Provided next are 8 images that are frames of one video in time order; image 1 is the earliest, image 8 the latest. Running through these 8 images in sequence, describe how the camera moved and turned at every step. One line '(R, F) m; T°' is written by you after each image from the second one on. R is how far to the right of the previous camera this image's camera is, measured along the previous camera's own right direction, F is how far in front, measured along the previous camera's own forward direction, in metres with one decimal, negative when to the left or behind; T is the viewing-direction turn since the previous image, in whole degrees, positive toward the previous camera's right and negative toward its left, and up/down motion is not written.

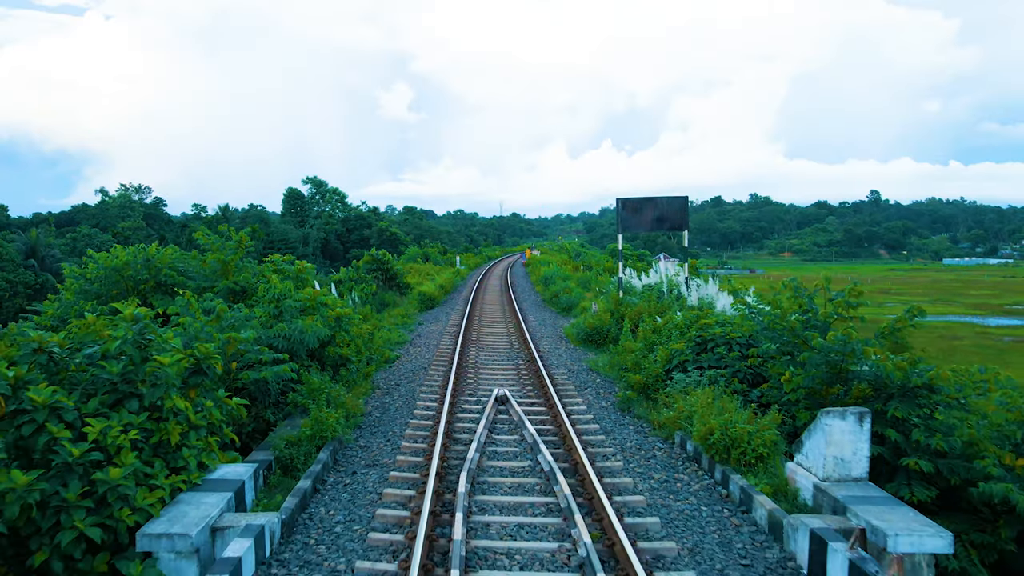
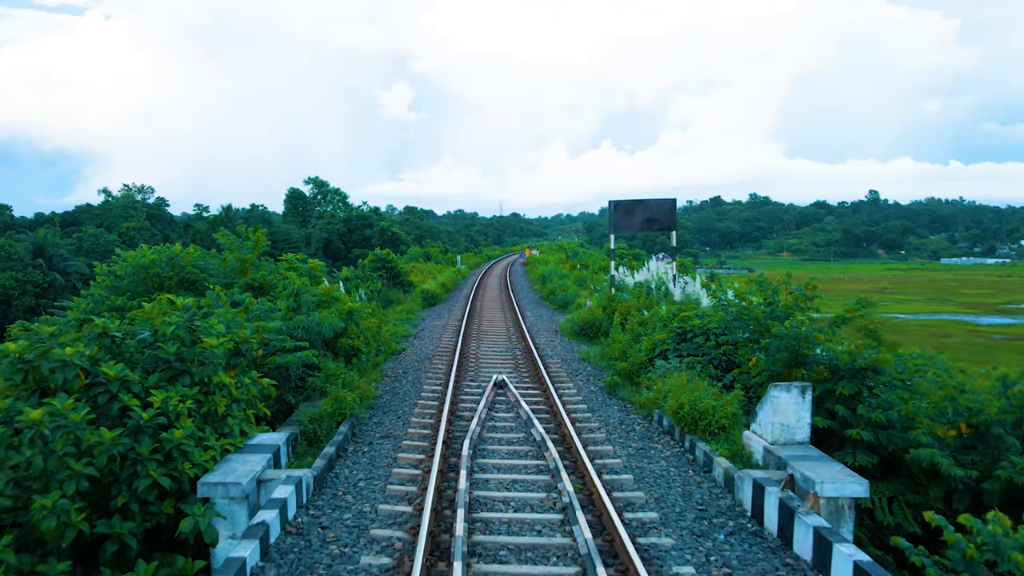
(0.0, -0.7) m; 0°
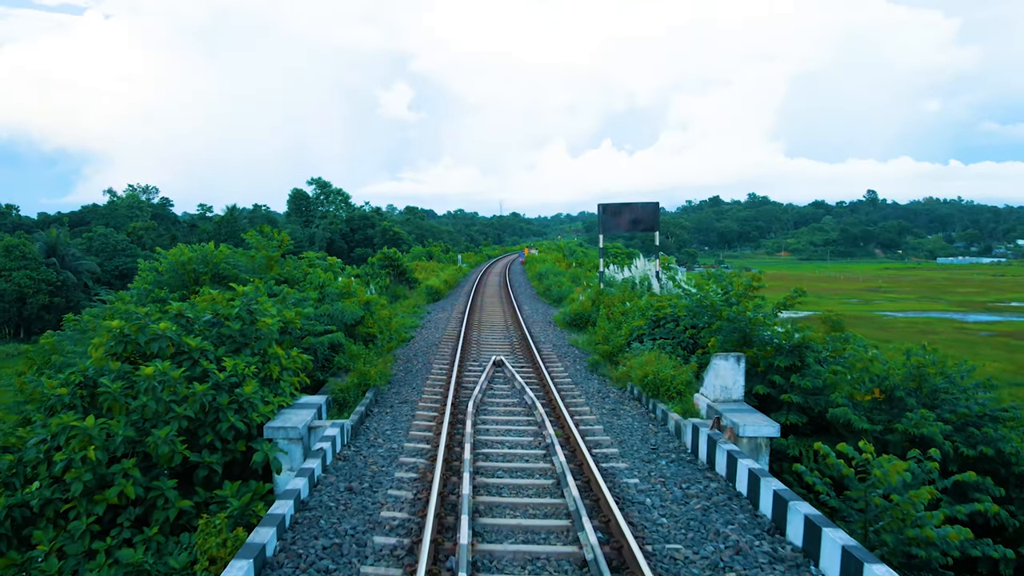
(0.0, -1.2) m; 0°
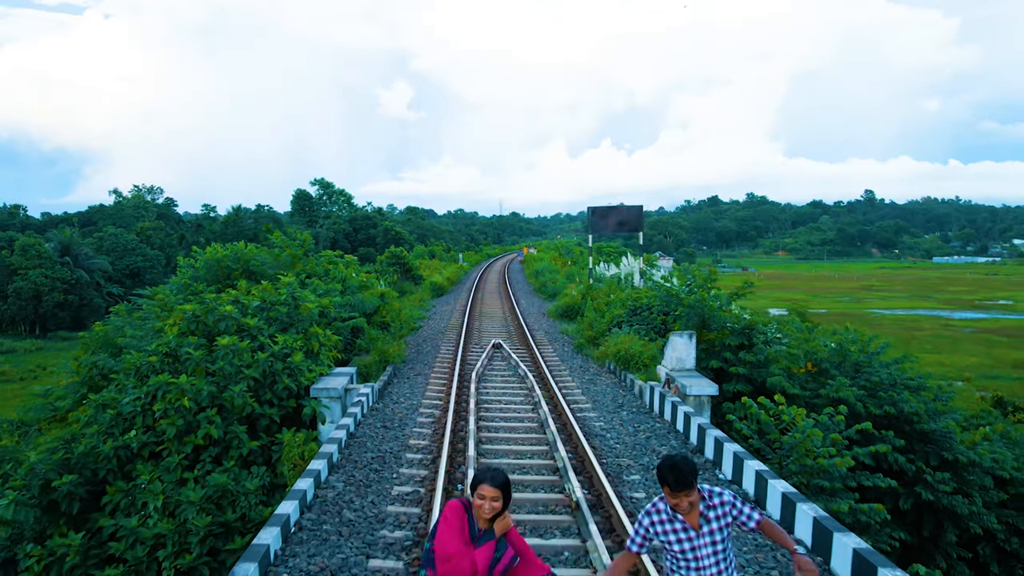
(+0.1, -1.4) m; 0°
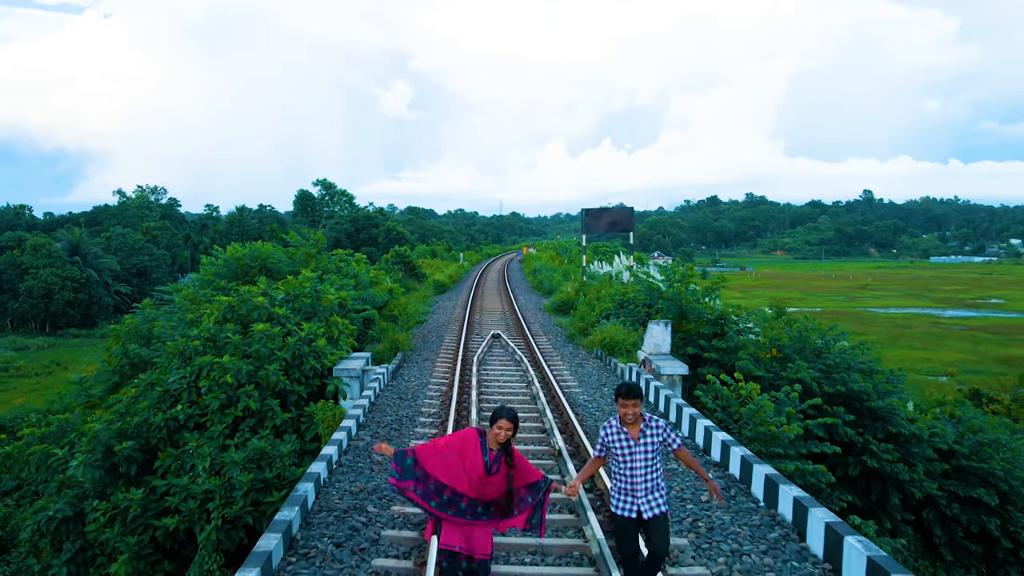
(0.0, -1.0) m; 0°
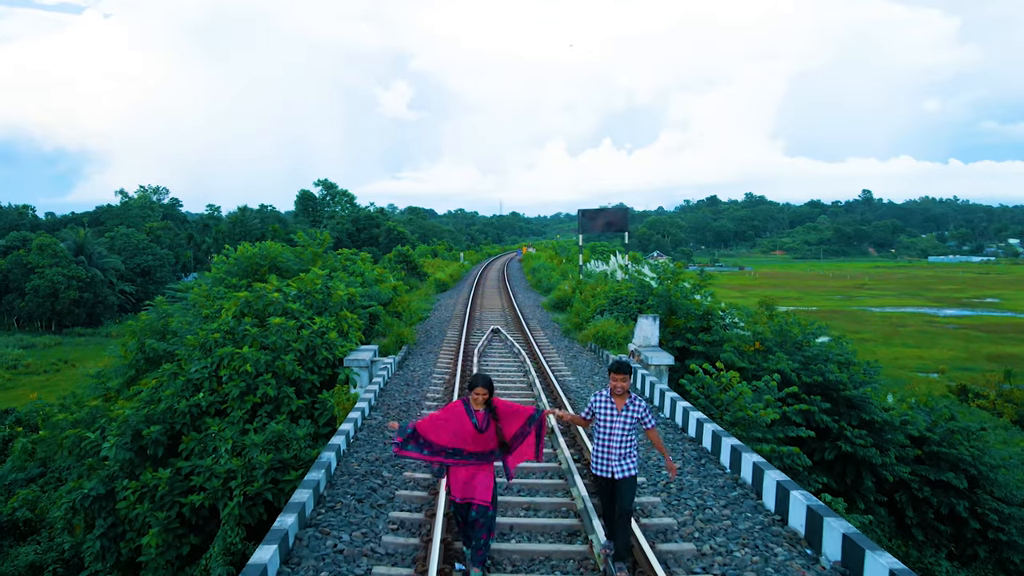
(0.0, -0.6) m; 0°
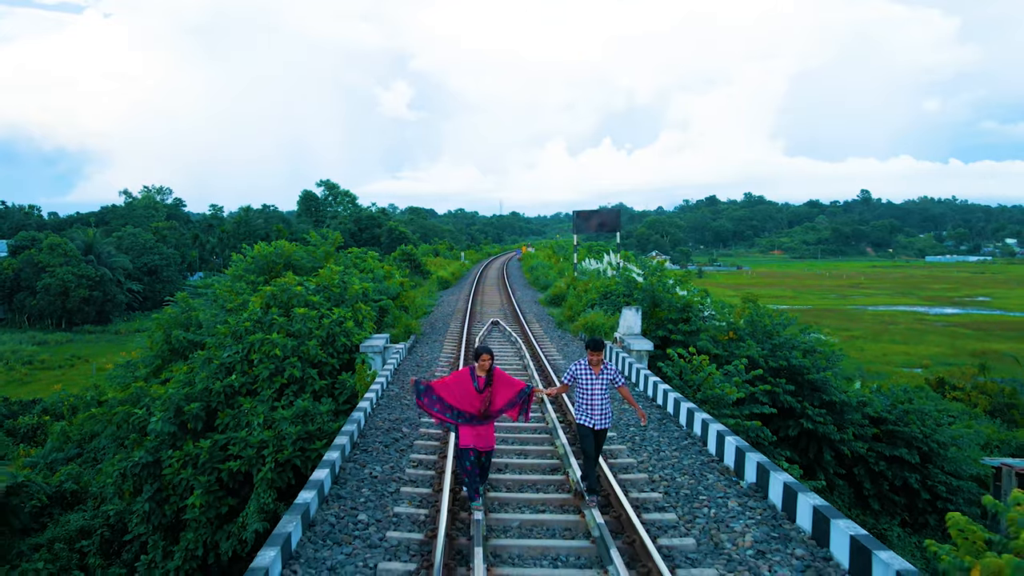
(0.0, -1.1) m; 0°
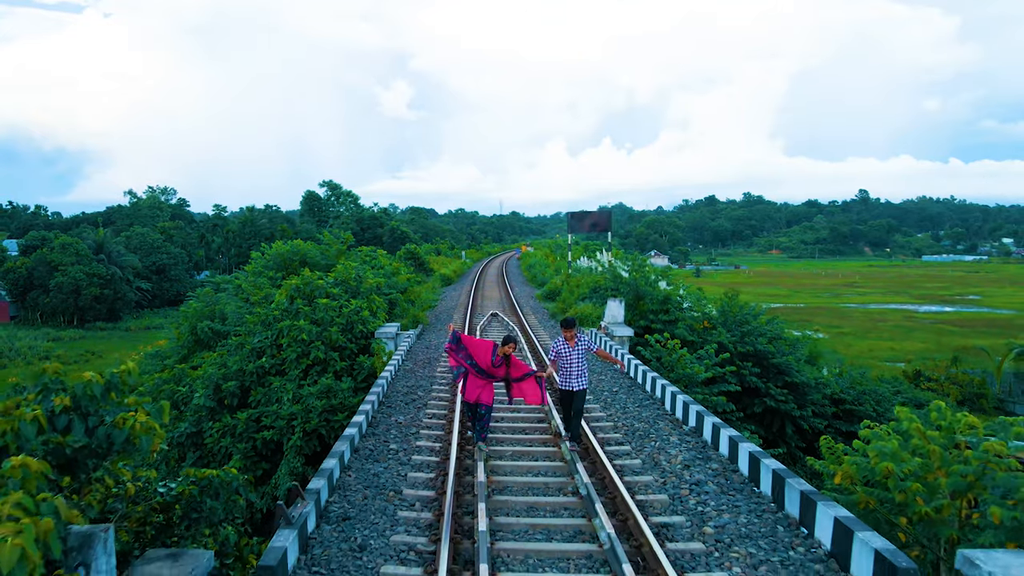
(+0.1, -1.3) m; 0°
